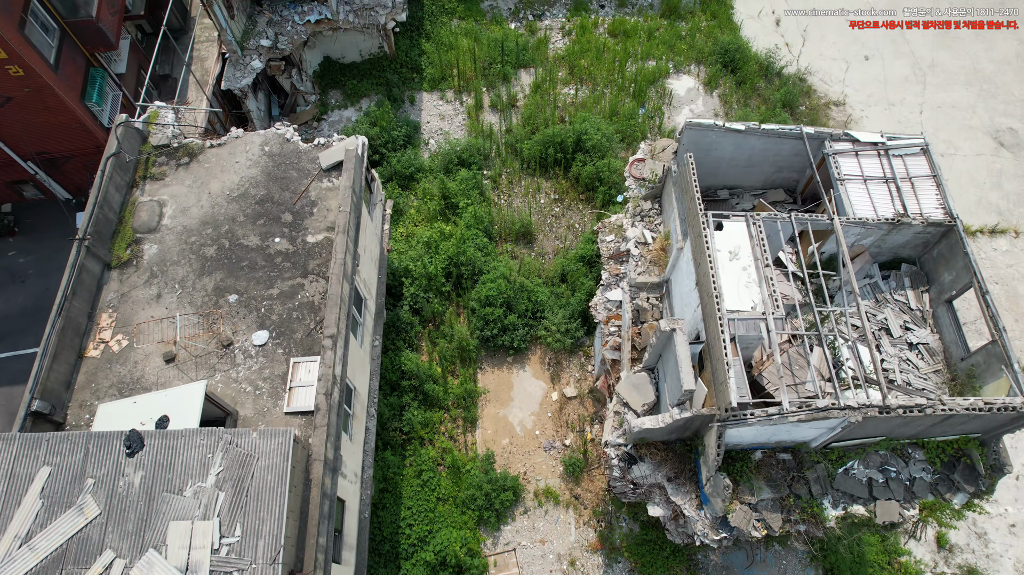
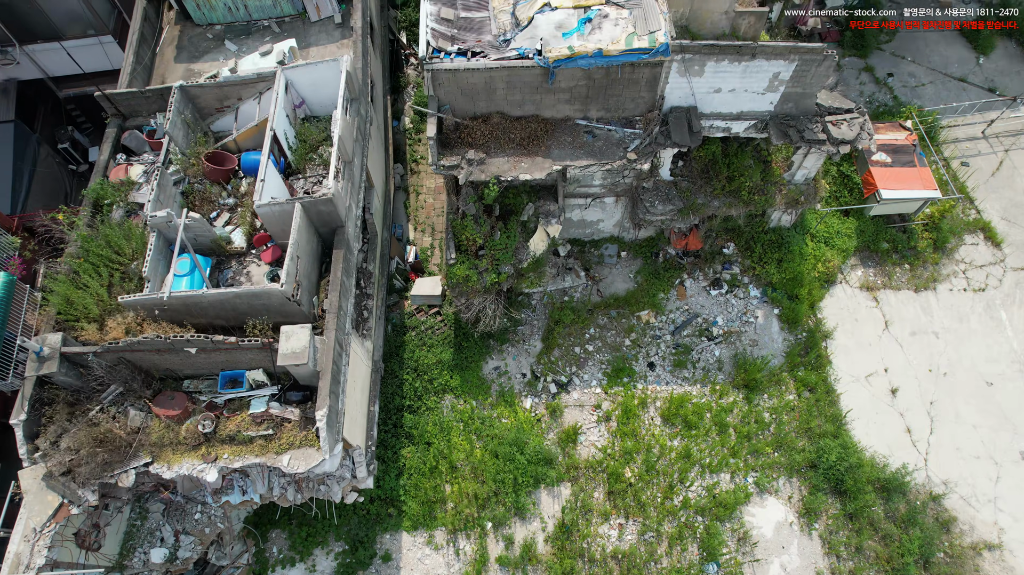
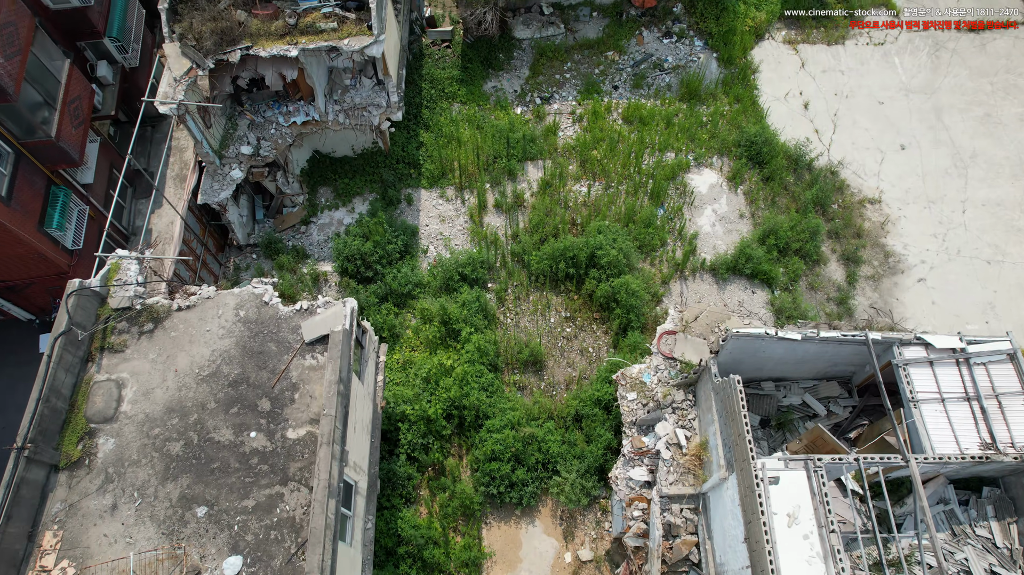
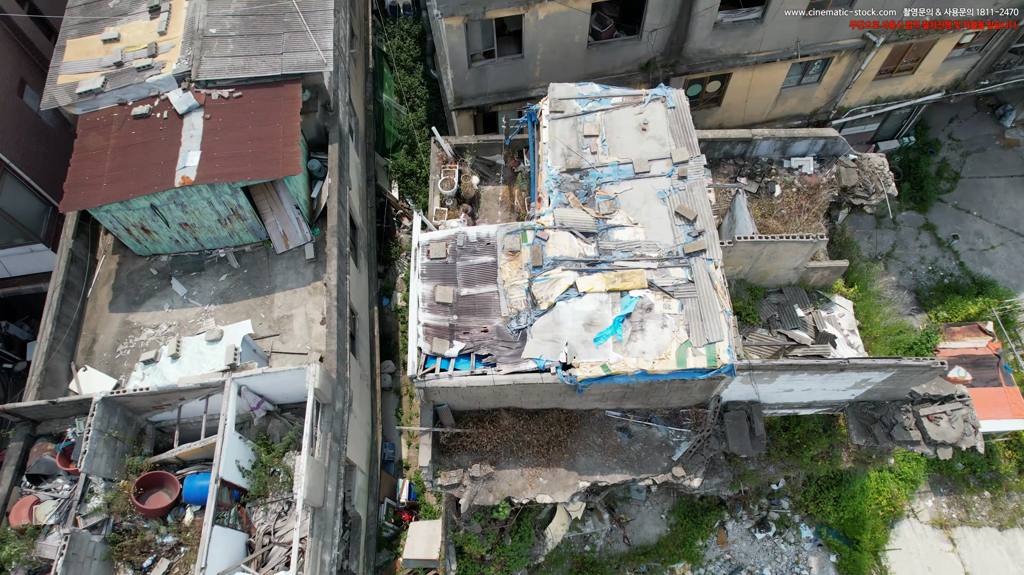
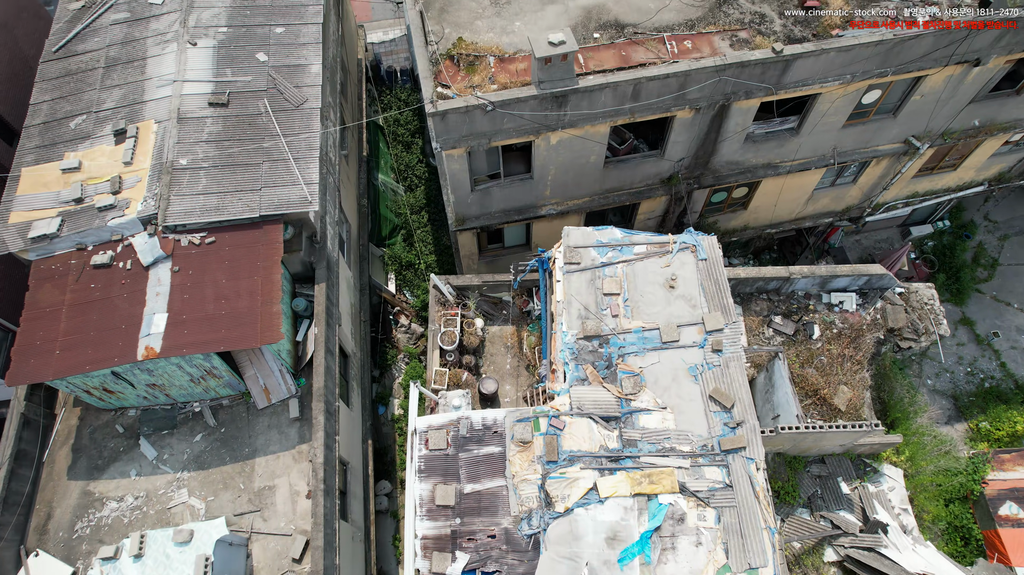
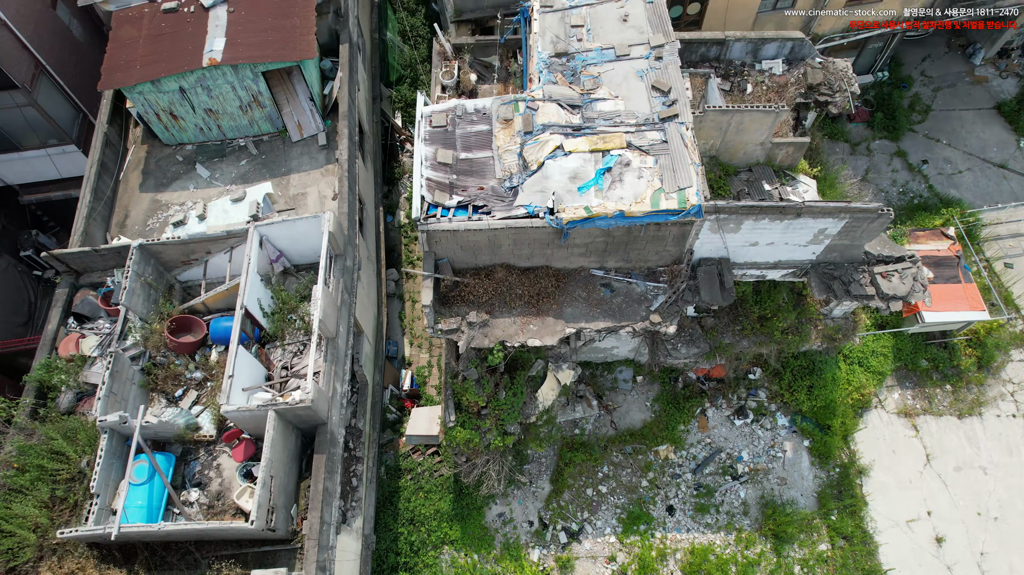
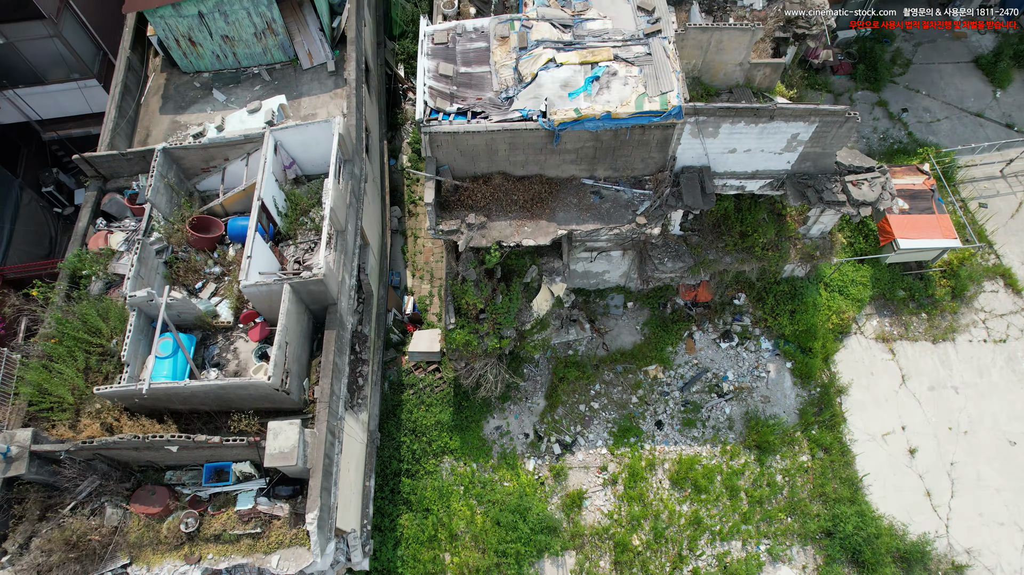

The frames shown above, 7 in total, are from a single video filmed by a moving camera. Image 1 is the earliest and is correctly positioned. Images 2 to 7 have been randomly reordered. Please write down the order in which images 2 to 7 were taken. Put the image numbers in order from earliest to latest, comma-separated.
3, 2, 7, 6, 4, 5
